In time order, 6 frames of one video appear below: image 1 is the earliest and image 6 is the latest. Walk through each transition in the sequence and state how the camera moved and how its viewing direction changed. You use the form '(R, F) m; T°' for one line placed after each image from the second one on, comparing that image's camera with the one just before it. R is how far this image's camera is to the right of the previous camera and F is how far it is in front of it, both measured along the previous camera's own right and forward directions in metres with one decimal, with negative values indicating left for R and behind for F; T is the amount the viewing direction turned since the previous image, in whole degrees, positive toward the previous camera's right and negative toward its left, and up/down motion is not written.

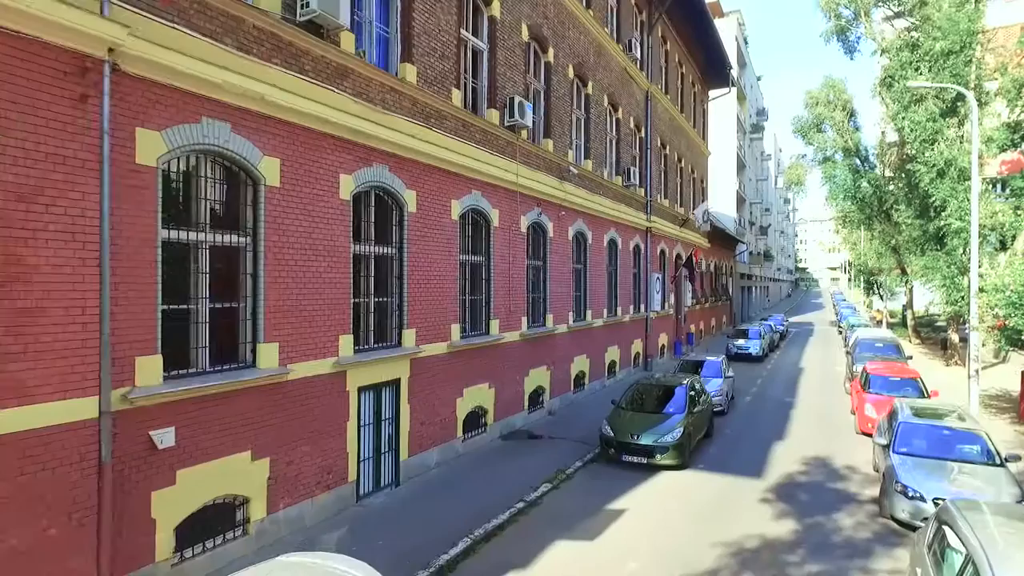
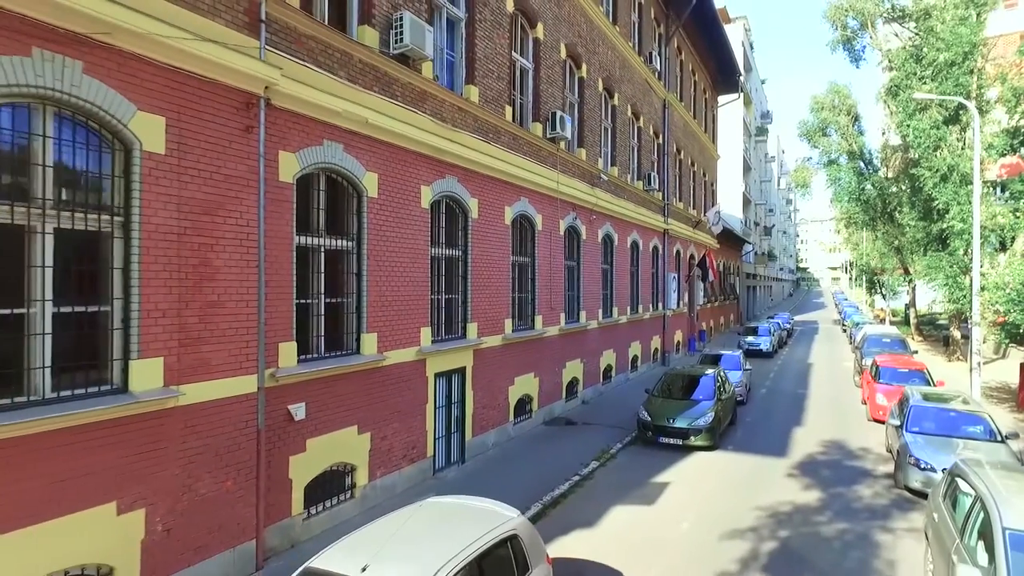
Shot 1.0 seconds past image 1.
(-0.9, -1.1) m; 0°
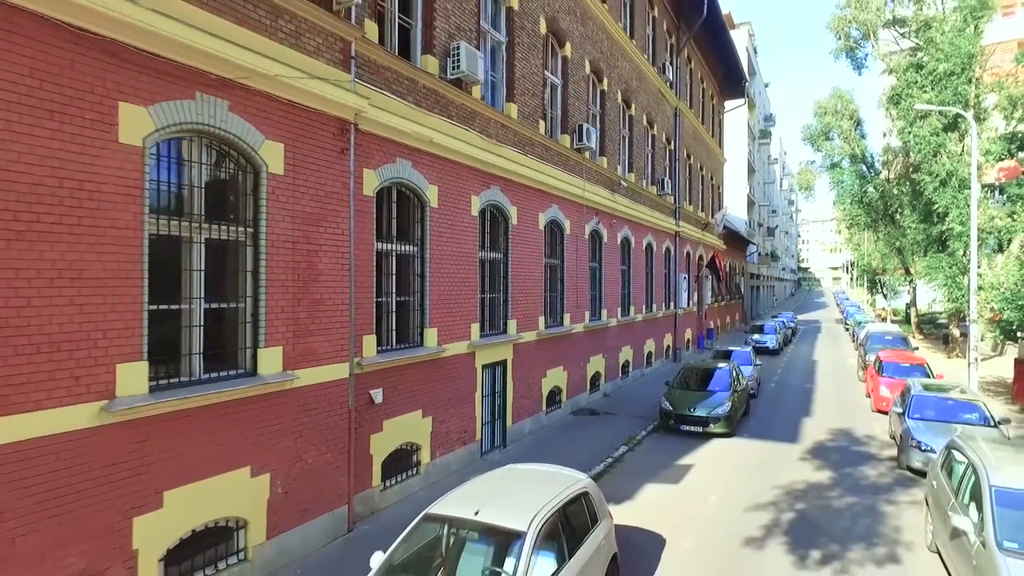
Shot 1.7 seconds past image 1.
(-0.7, -1.0) m; 0°
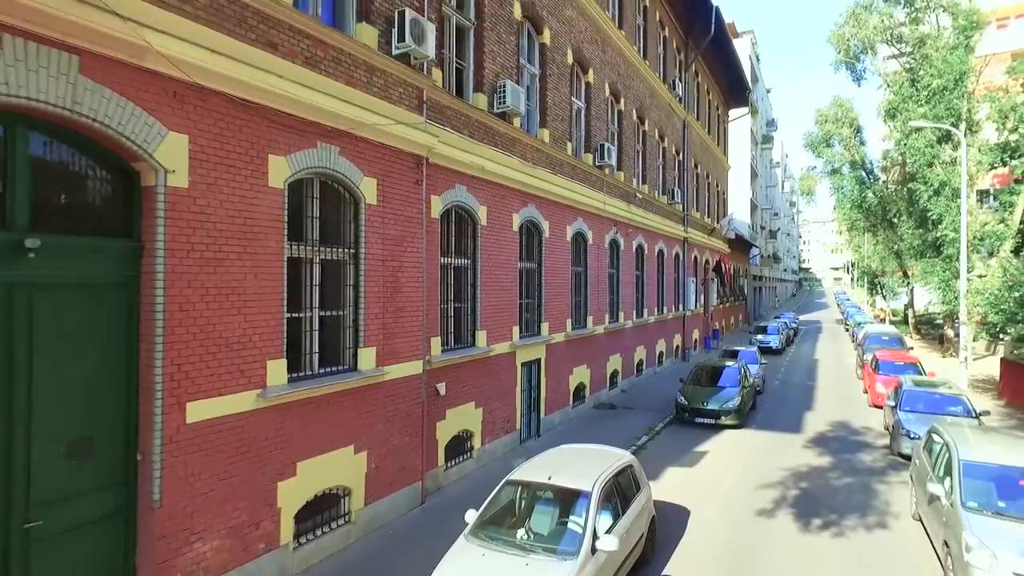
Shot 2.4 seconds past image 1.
(-0.7, -1.3) m; 0°
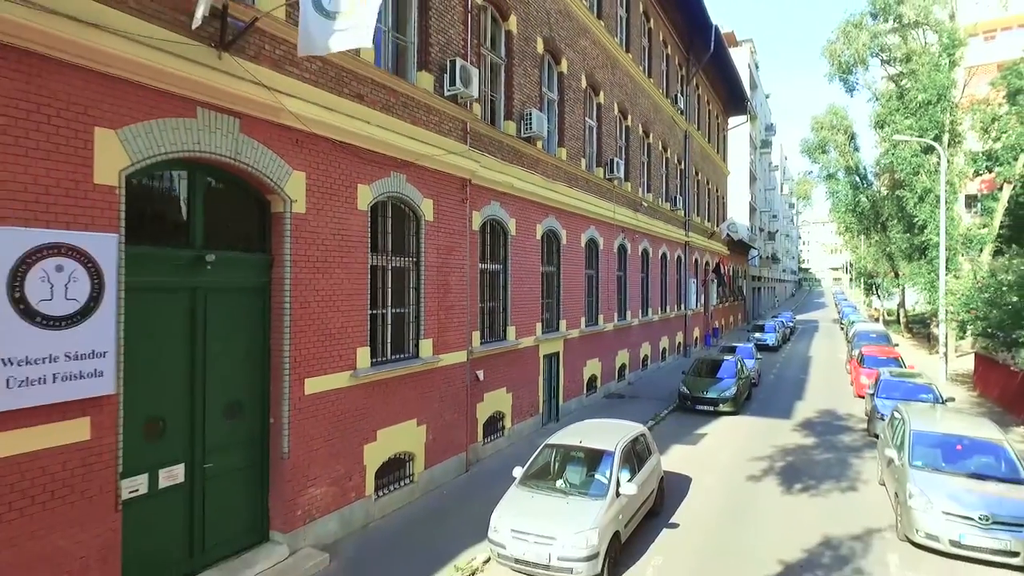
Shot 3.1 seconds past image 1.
(-0.5, -1.6) m; 0°
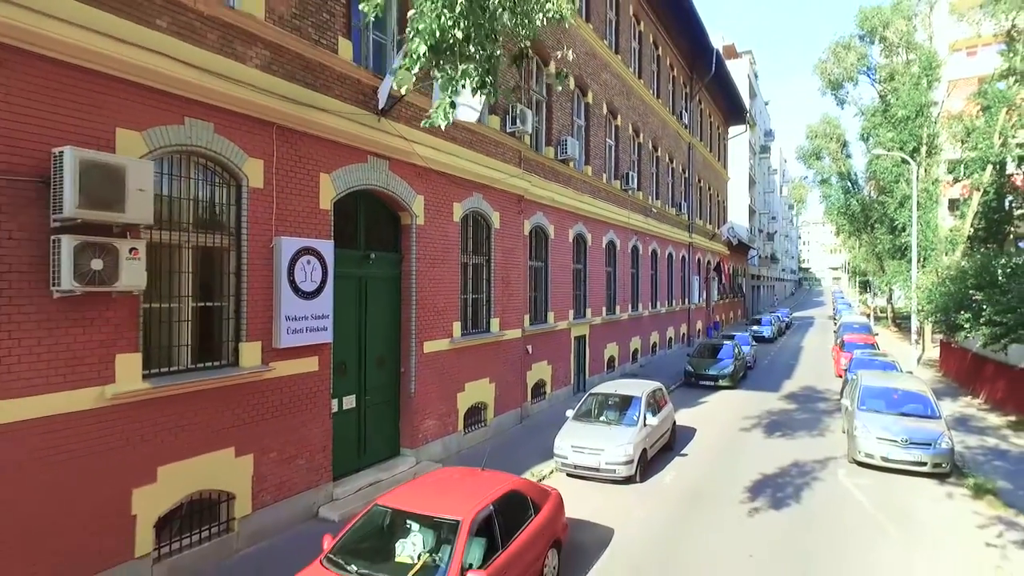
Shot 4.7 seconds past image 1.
(-0.9, -2.8) m; 0°
